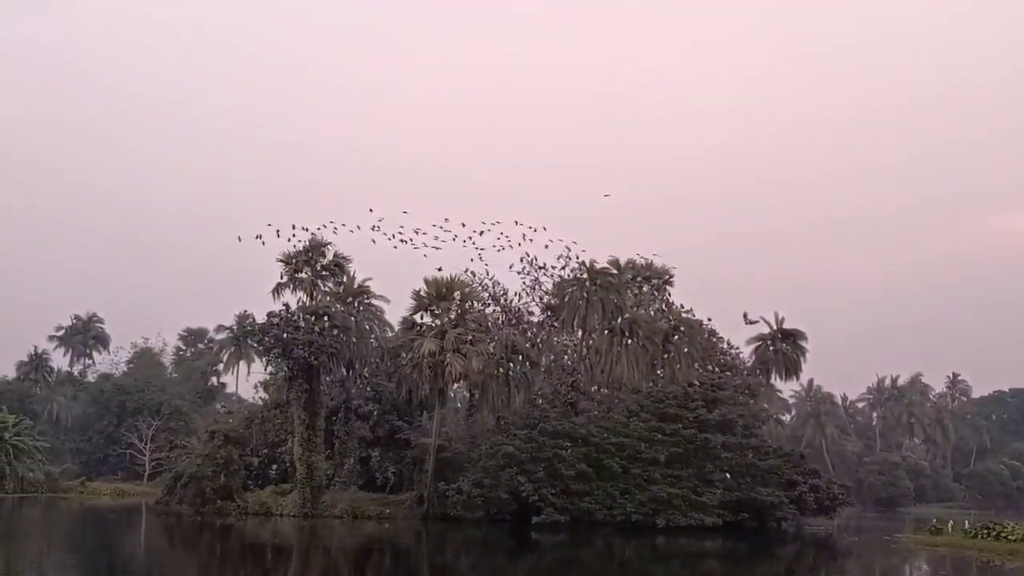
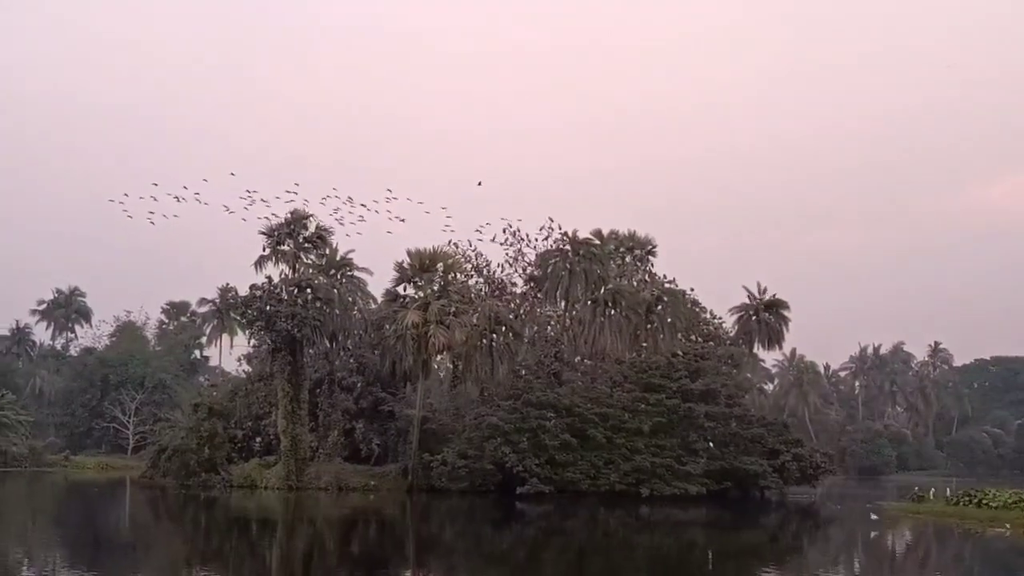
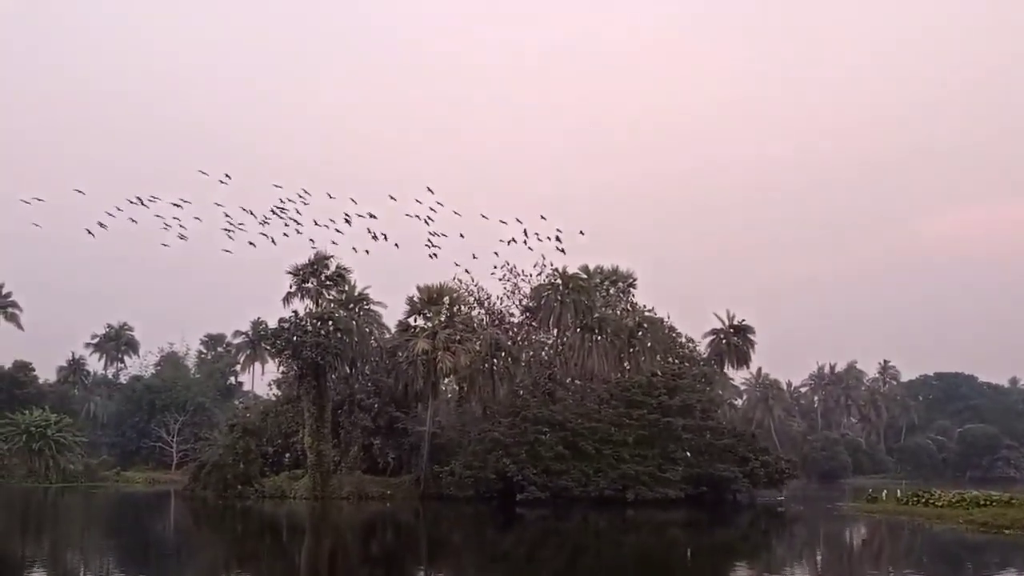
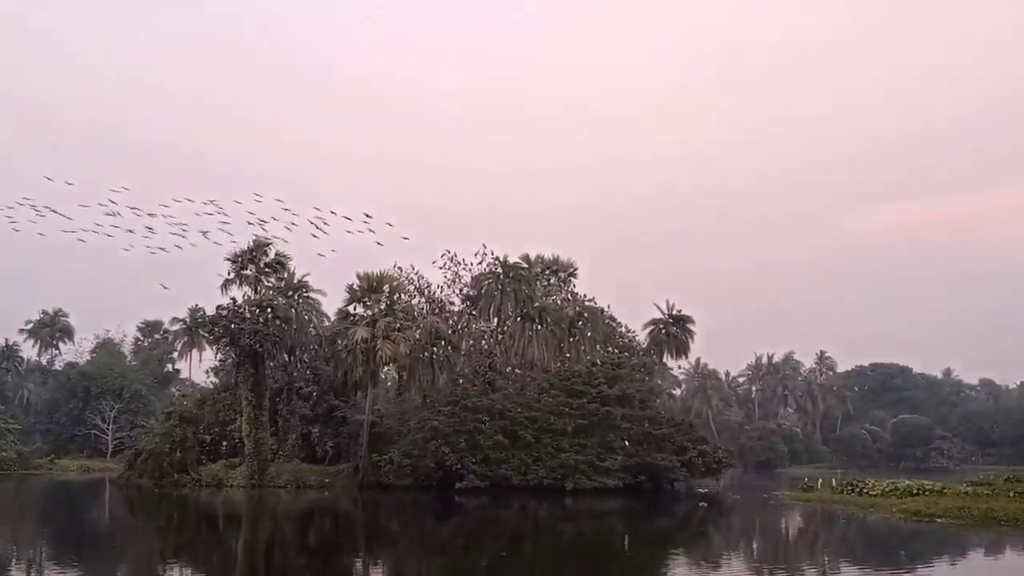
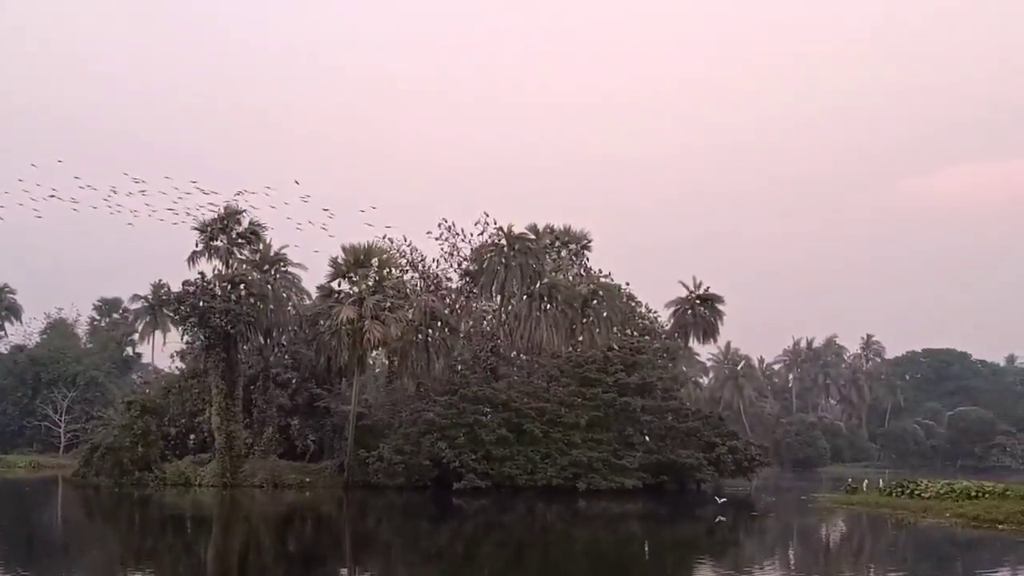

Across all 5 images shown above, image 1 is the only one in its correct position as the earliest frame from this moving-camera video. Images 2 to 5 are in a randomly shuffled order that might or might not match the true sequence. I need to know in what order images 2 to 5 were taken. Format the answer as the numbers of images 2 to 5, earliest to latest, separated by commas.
2, 5, 4, 3
